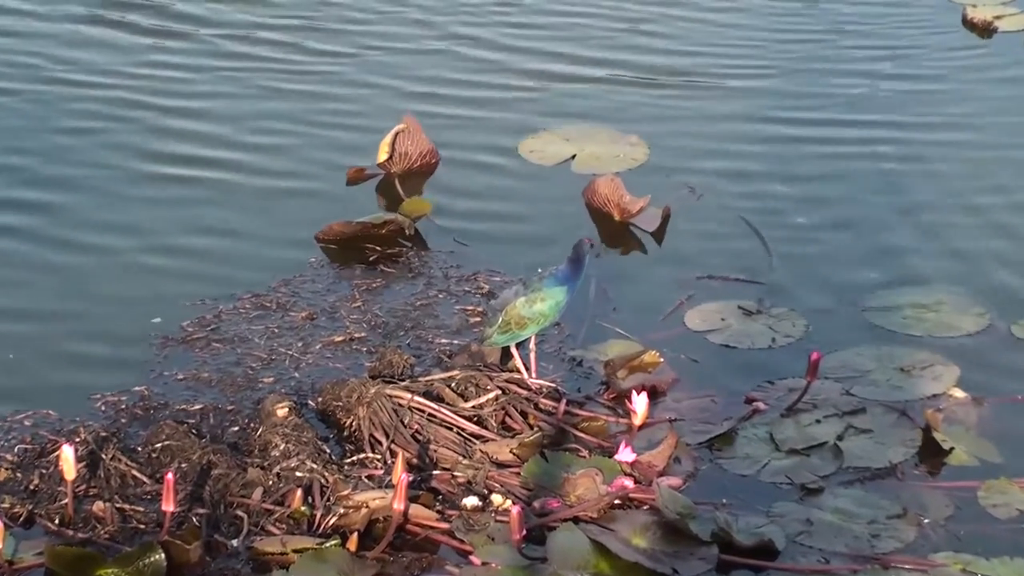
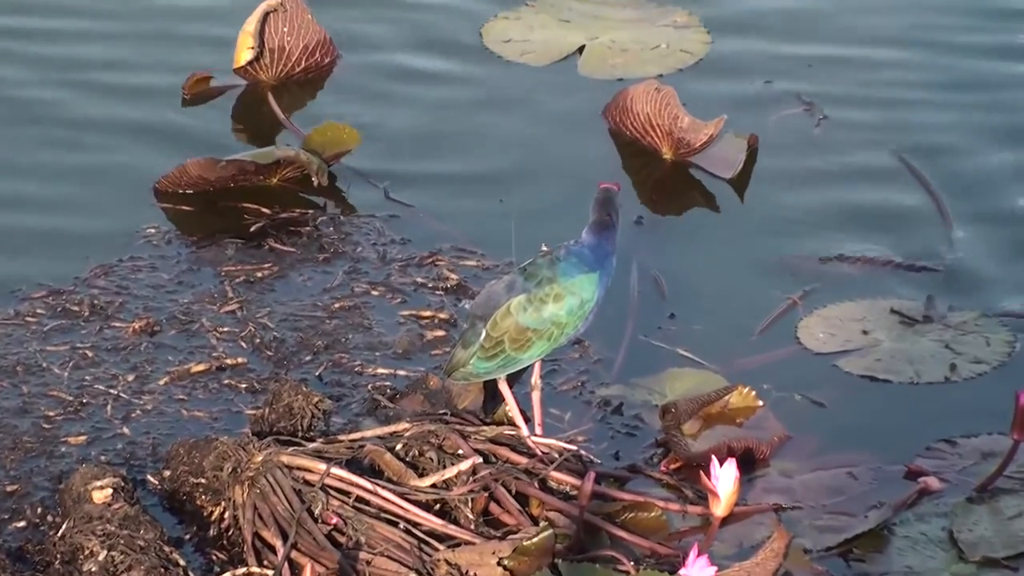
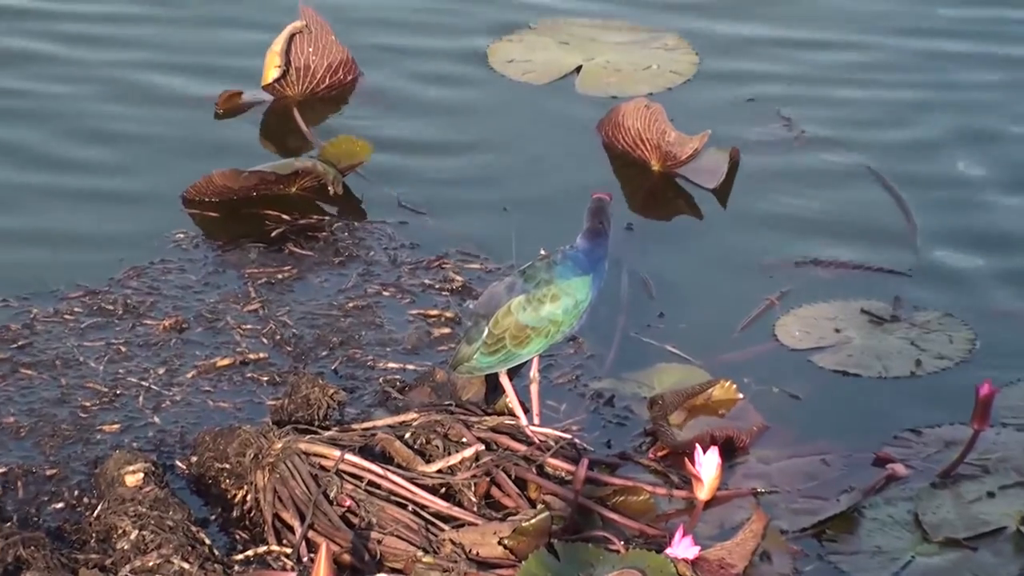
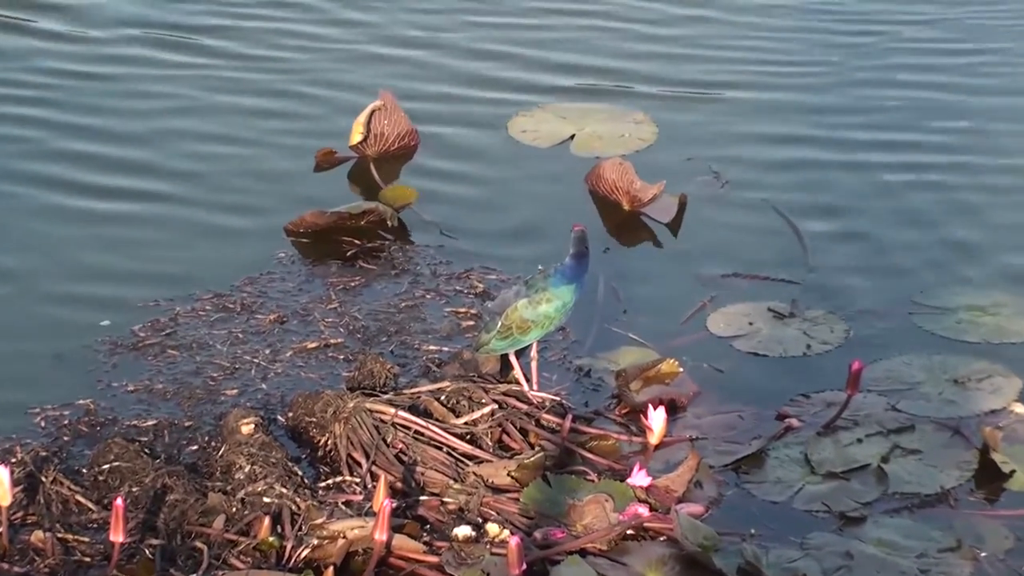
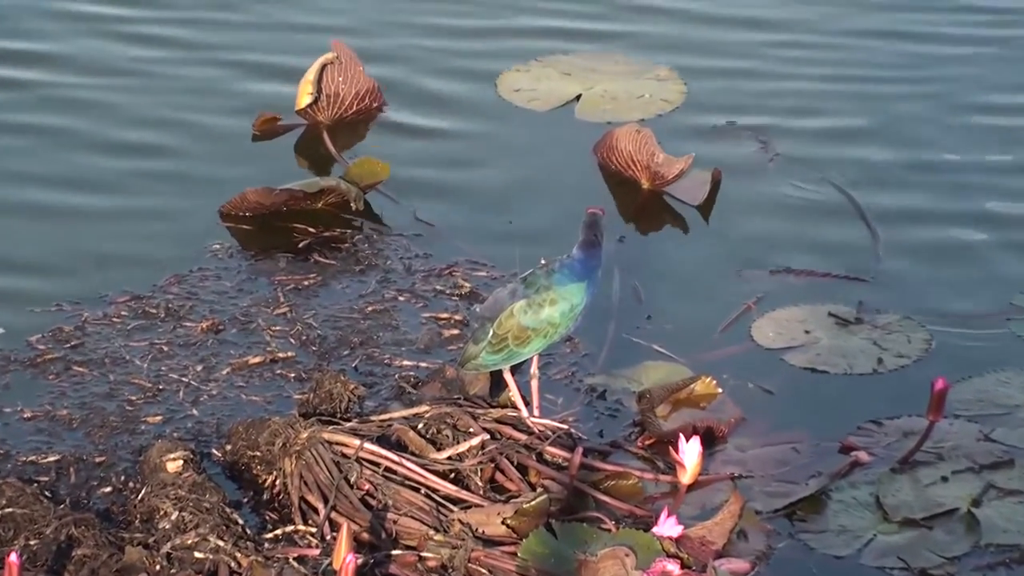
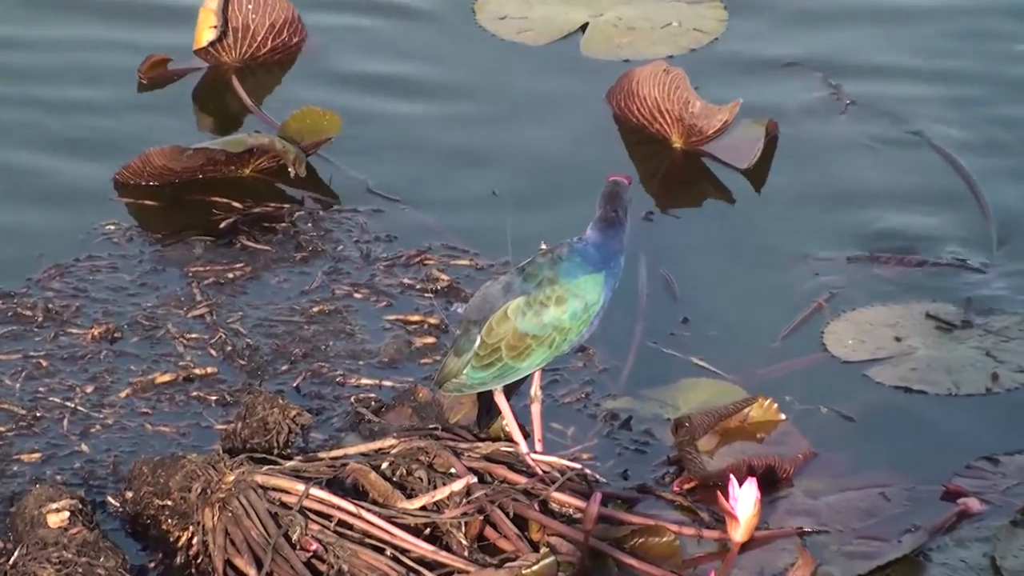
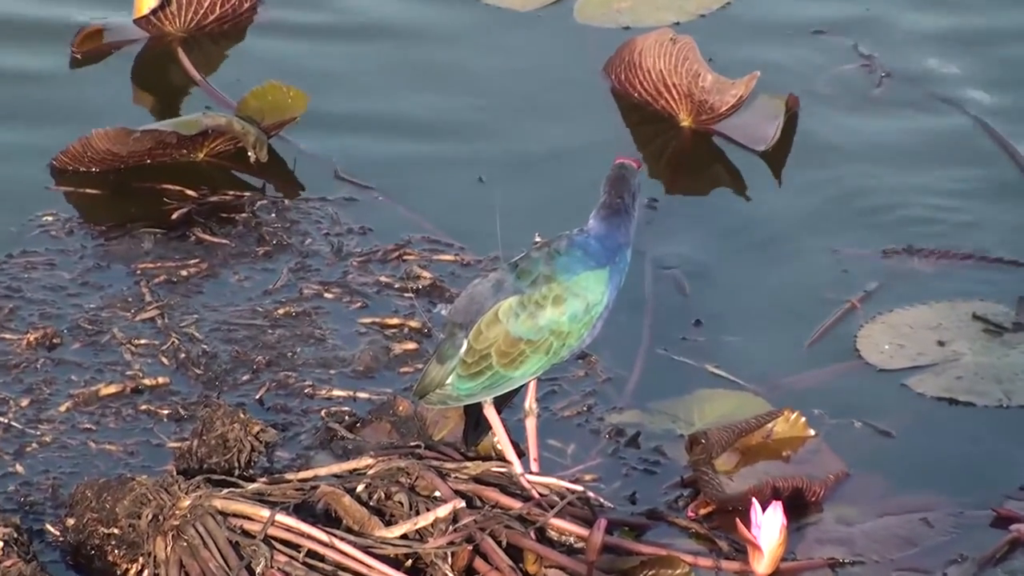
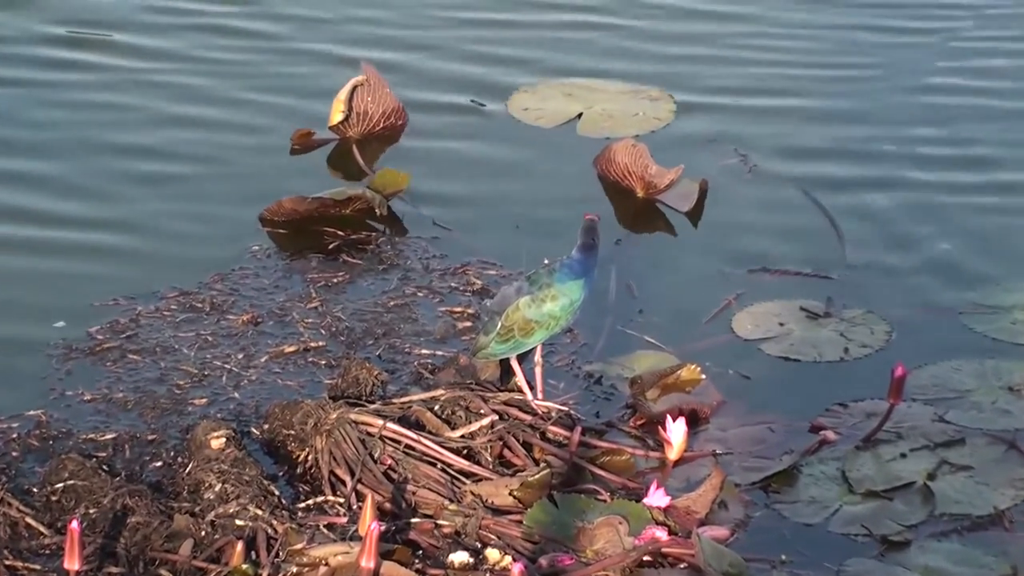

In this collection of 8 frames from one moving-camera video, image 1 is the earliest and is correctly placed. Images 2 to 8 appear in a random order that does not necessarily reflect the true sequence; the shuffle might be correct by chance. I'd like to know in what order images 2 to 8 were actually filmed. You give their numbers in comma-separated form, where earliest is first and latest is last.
4, 8, 5, 3, 2, 6, 7
